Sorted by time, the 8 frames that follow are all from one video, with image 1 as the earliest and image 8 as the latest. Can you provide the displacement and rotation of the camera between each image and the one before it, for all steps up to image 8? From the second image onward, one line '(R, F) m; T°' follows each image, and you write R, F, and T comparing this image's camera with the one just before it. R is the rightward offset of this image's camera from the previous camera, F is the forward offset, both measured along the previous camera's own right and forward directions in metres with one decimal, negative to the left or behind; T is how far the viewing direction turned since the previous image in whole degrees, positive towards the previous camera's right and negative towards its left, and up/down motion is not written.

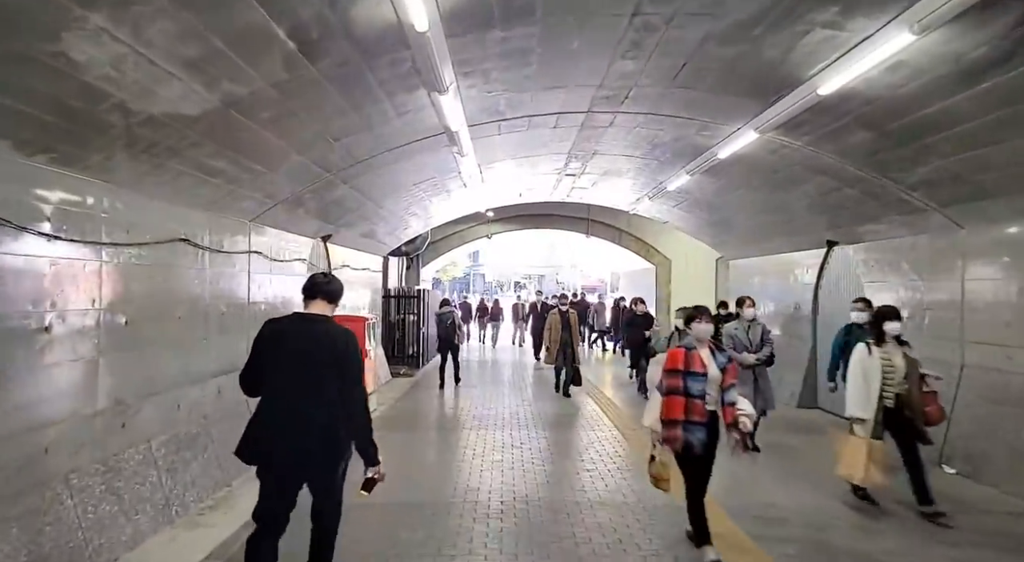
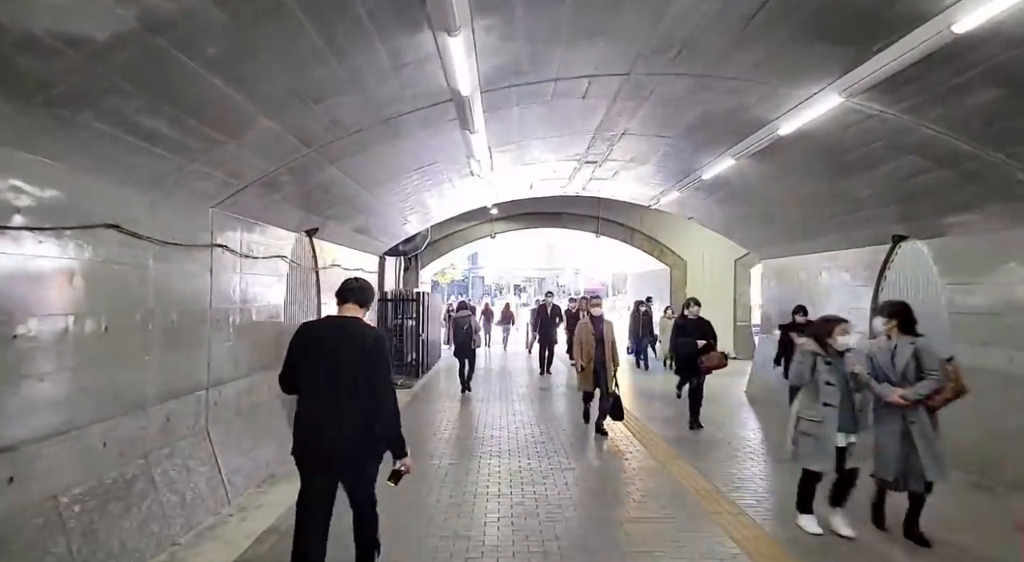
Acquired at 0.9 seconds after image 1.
(-0.3, +1.3) m; 0°
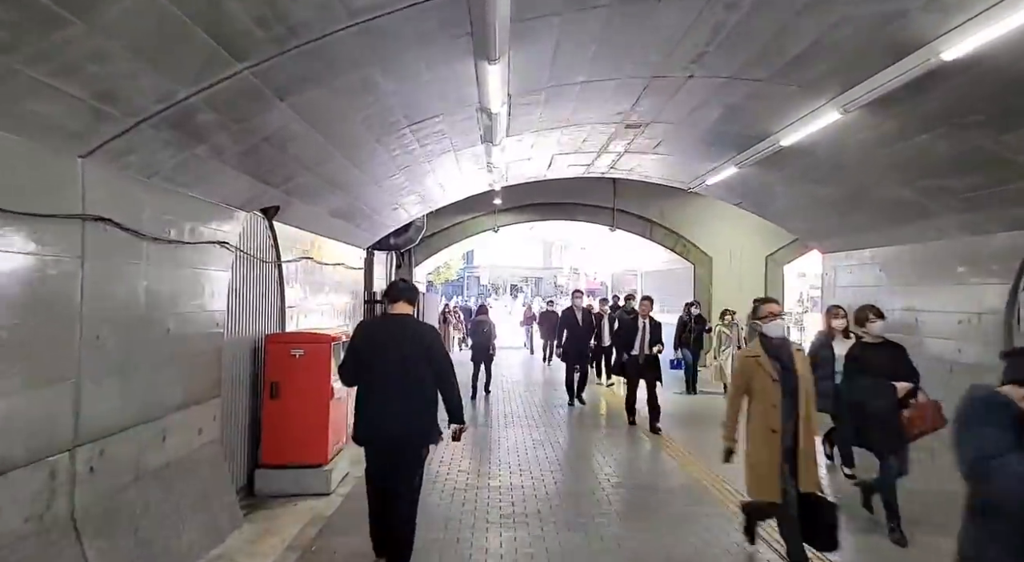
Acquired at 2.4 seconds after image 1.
(-0.4, +2.1) m; +1°
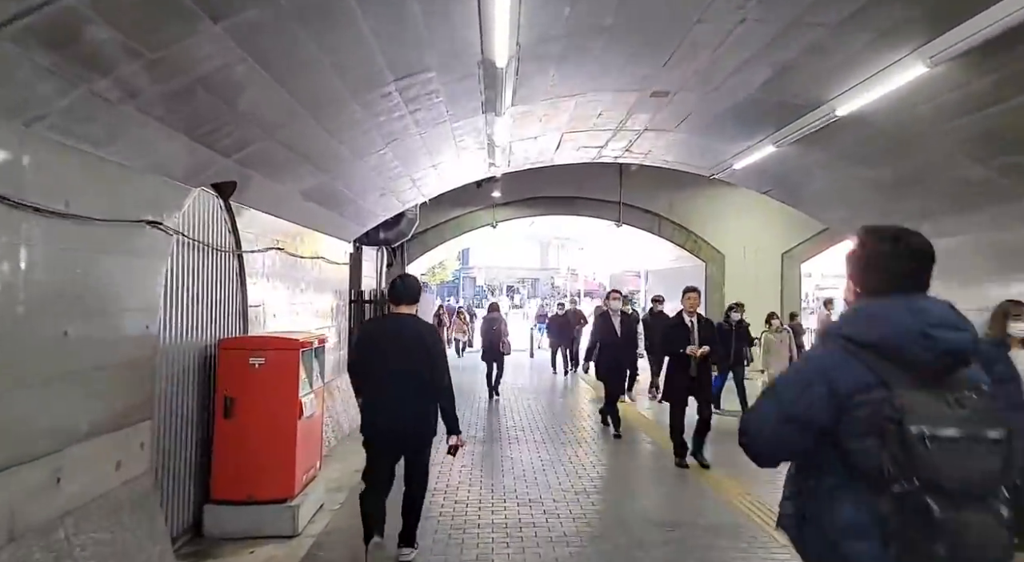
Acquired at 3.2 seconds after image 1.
(-0.1, +1.1) m; 0°
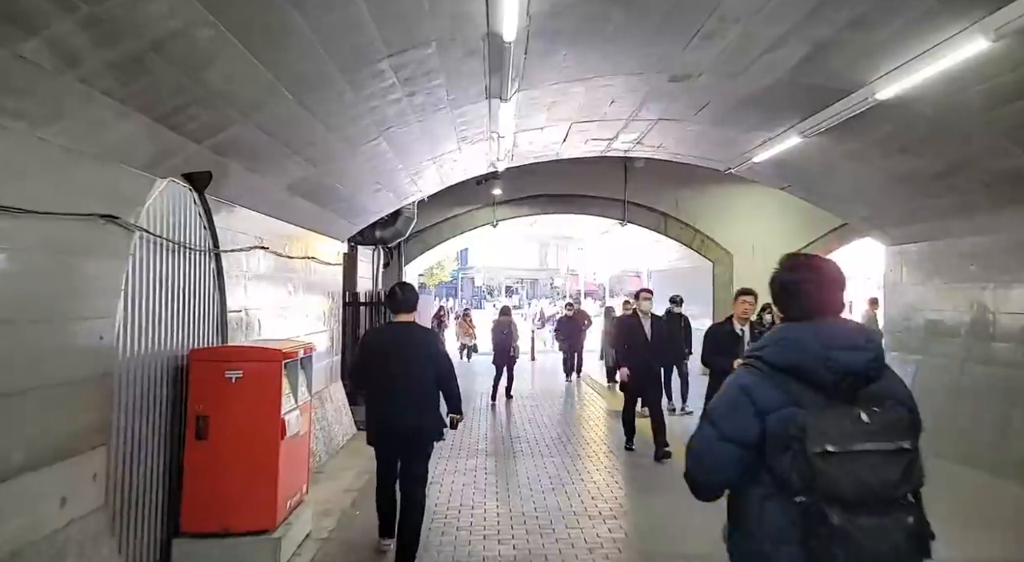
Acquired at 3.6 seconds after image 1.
(-0.1, +0.6) m; 0°
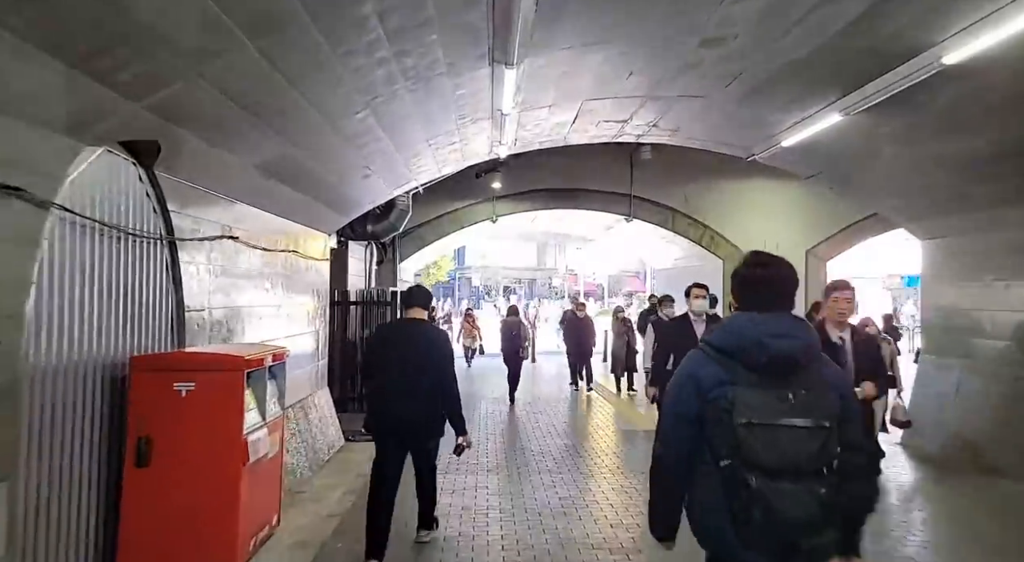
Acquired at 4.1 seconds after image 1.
(-0.1, +0.8) m; 0°
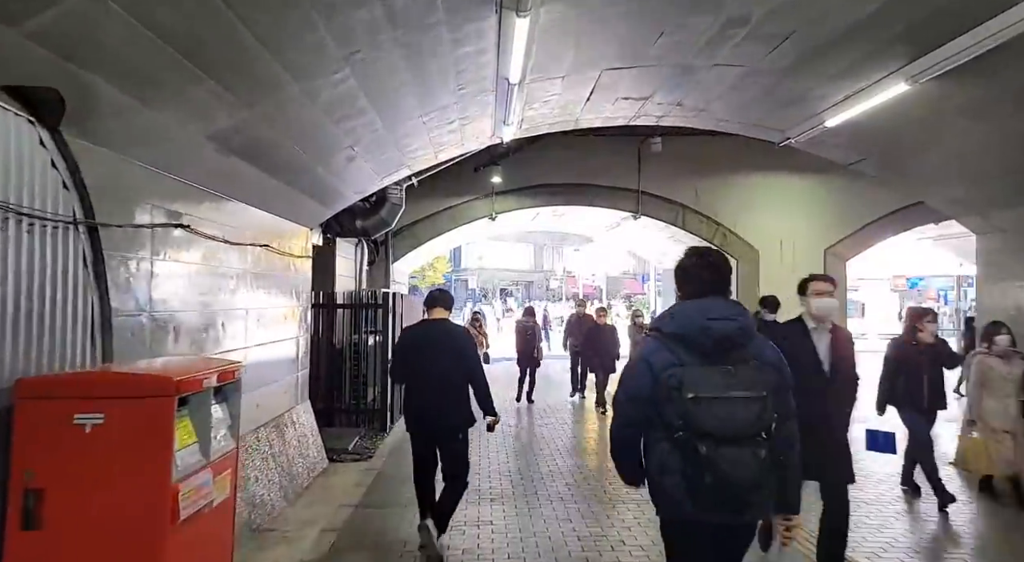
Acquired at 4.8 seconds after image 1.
(-0.1, +0.9) m; 0°
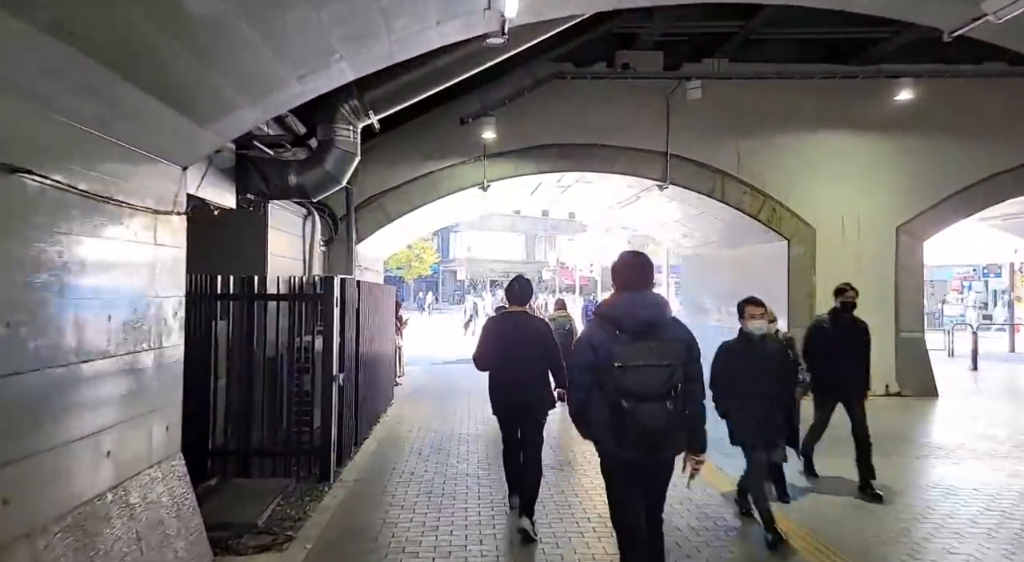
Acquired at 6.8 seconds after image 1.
(-0.1, +2.9) m; +1°
